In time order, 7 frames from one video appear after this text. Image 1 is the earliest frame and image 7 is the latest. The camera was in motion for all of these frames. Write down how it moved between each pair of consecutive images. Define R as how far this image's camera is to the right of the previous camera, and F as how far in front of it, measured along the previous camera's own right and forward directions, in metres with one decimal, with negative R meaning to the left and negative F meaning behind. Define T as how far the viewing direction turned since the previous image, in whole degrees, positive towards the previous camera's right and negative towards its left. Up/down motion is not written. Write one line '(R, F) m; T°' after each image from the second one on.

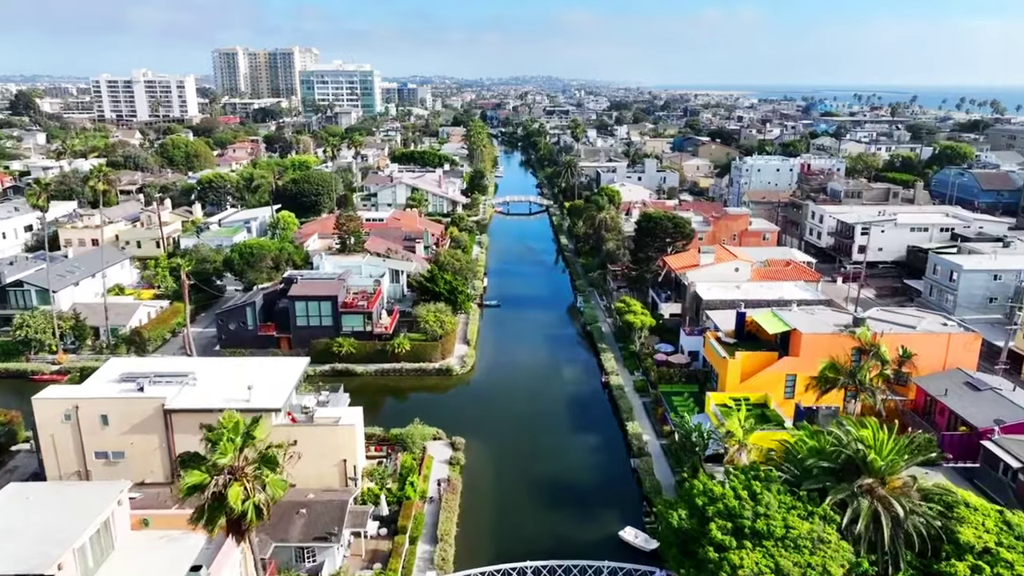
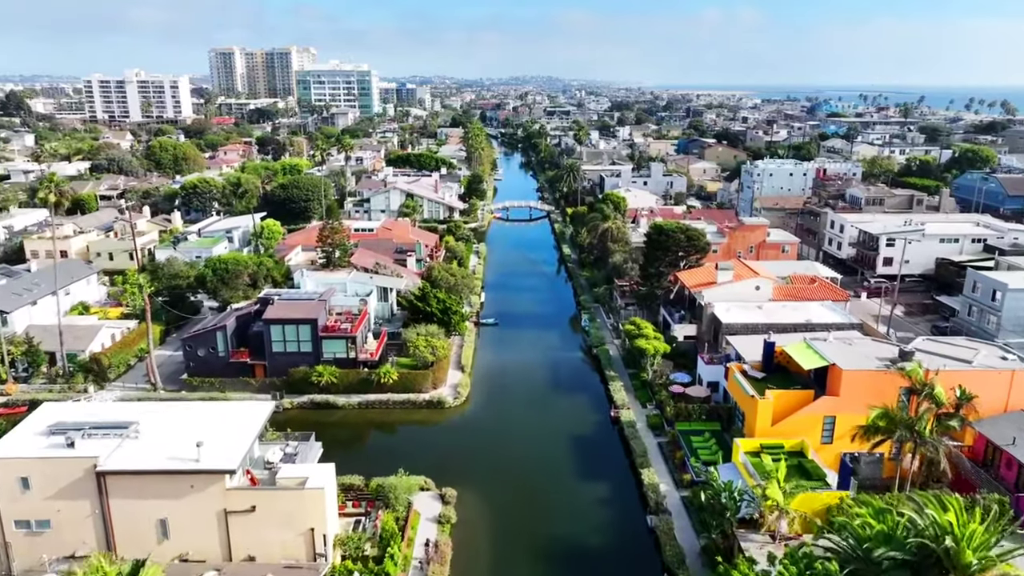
(+0.1, +3.9) m; 0°
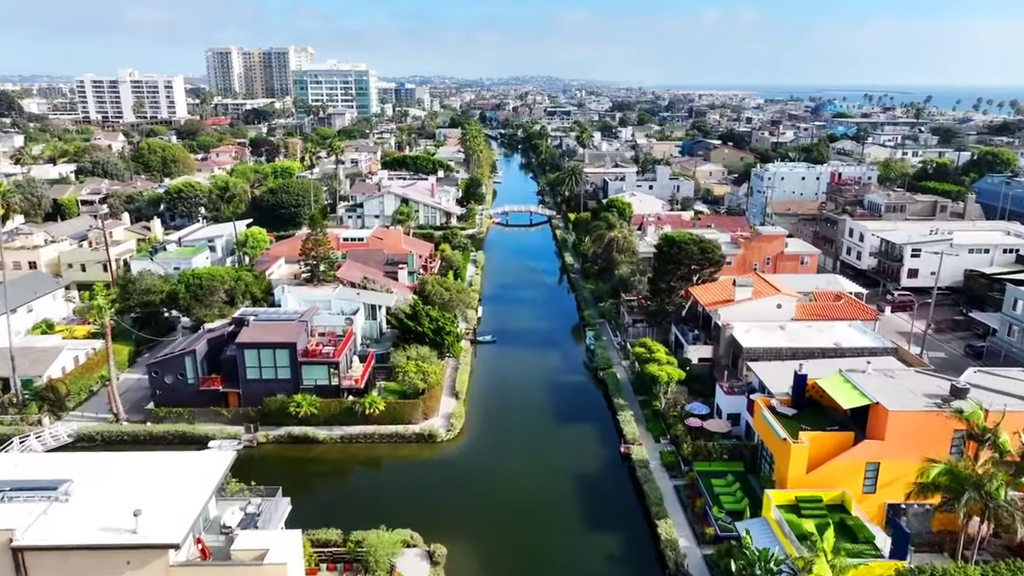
(+0.1, +3.3) m; 0°
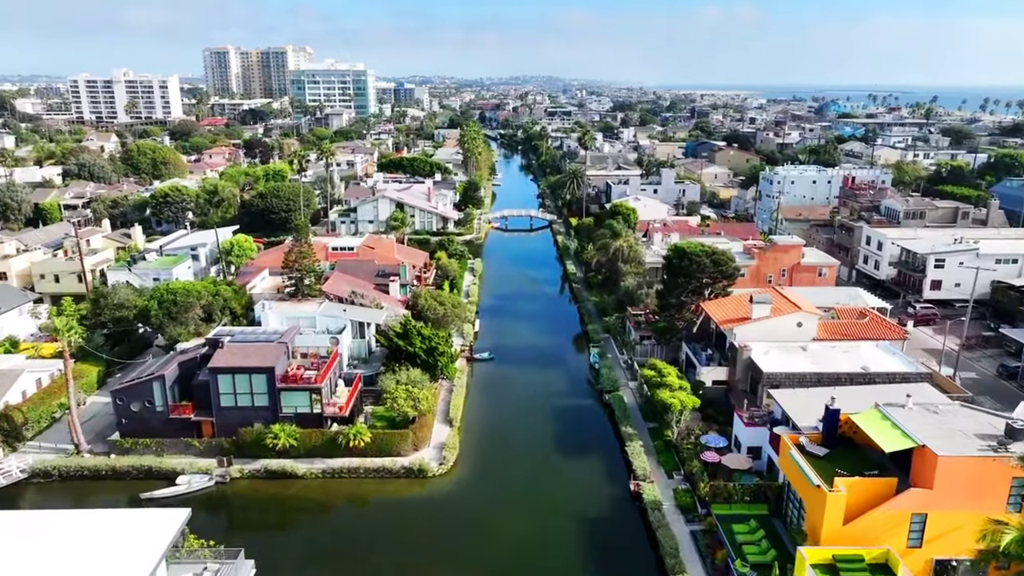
(+0.1, +2.8) m; 0°
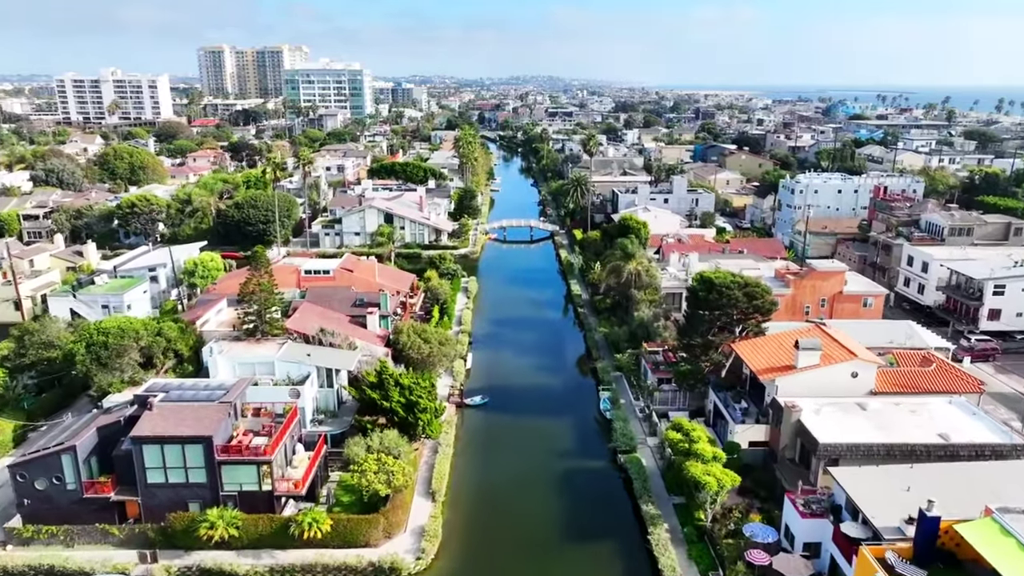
(+0.2, +5.8) m; 0°
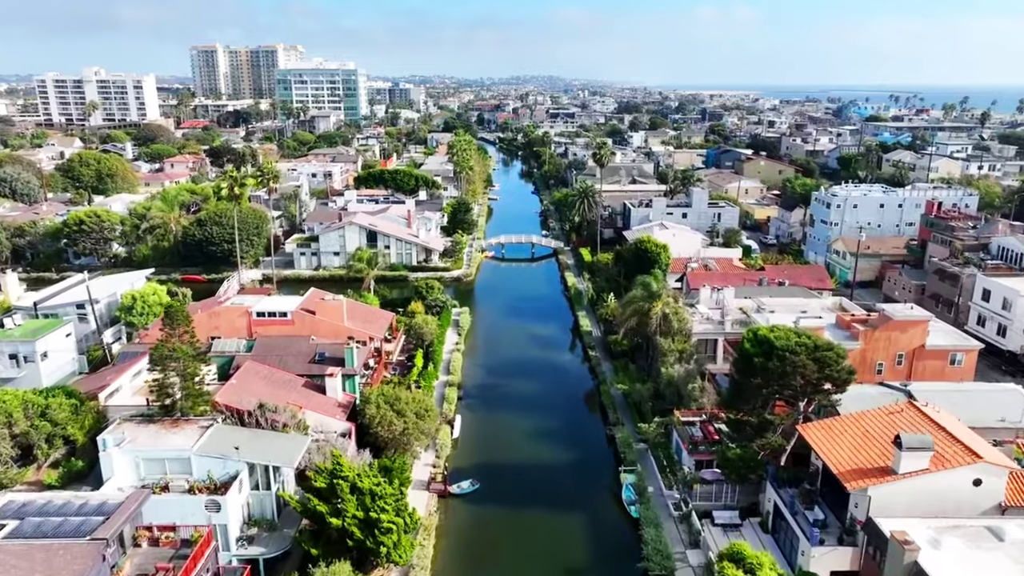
(+0.1, +7.6) m; 0°
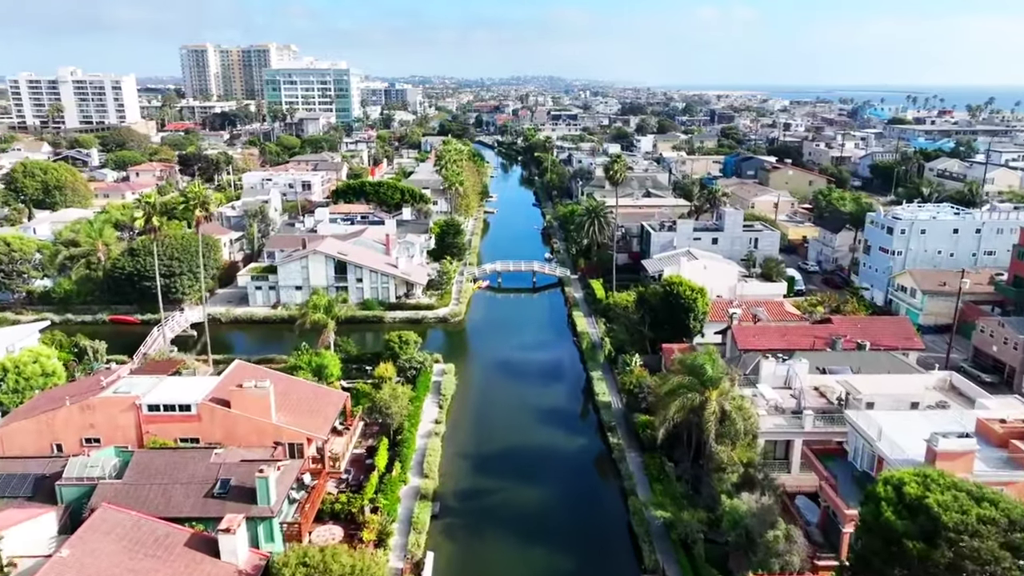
(+0.2, +9.8) m; 0°
